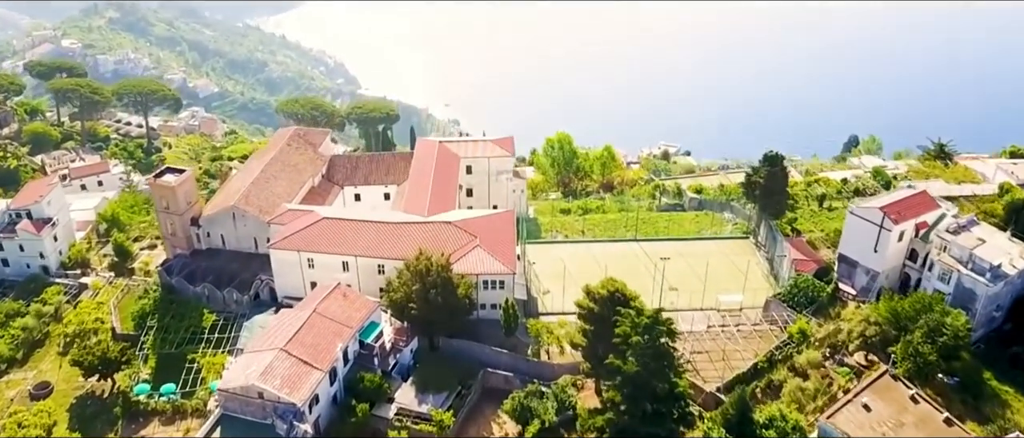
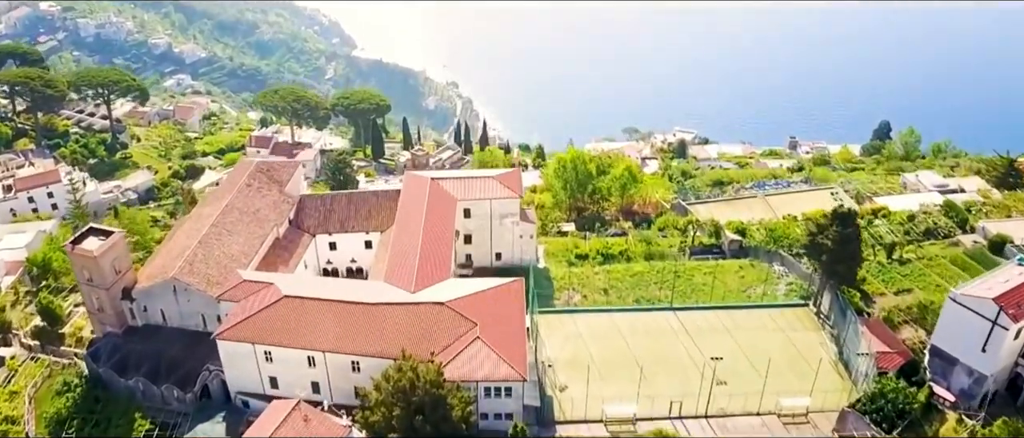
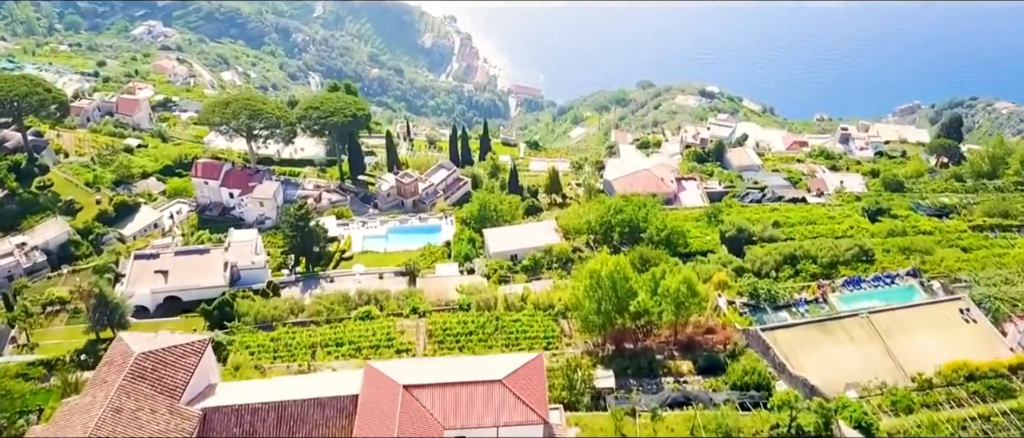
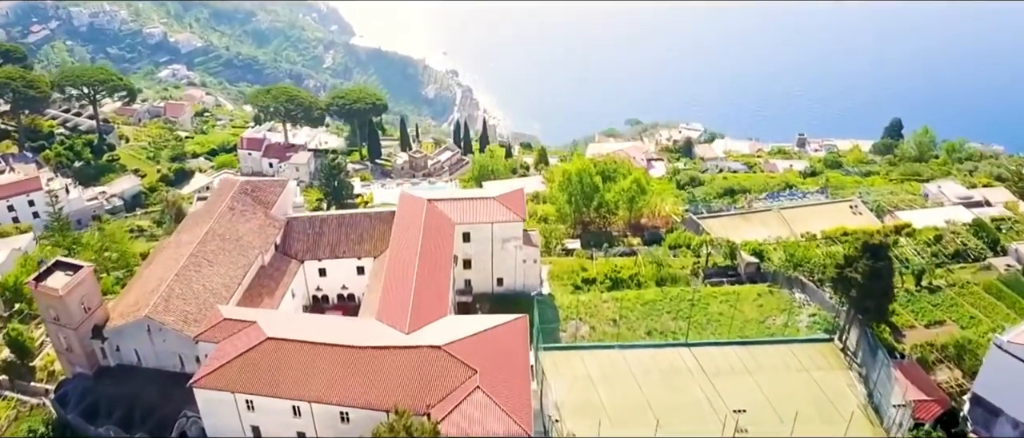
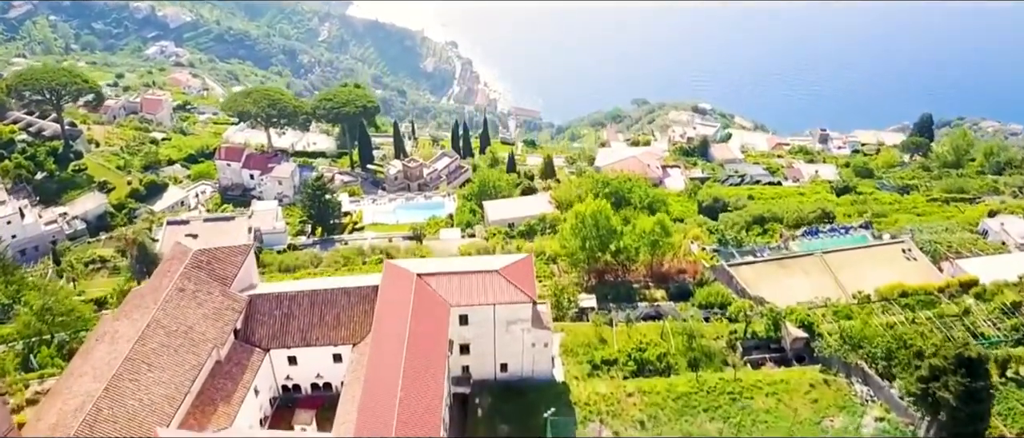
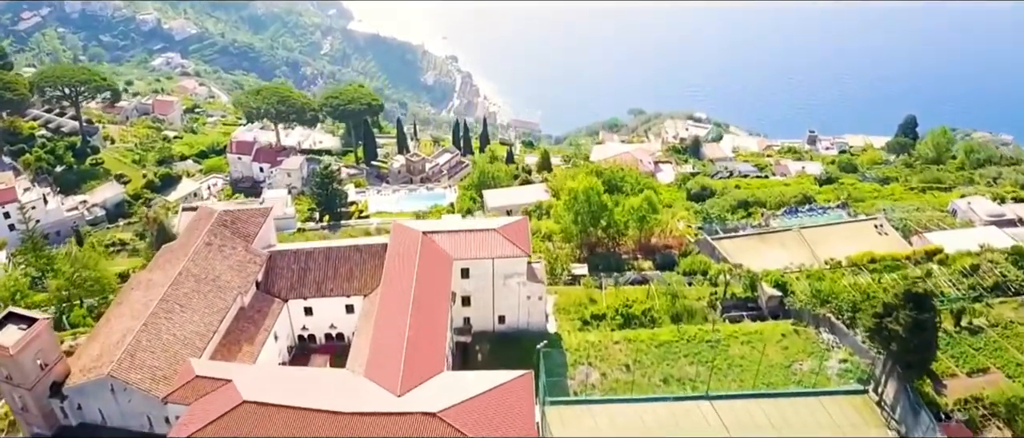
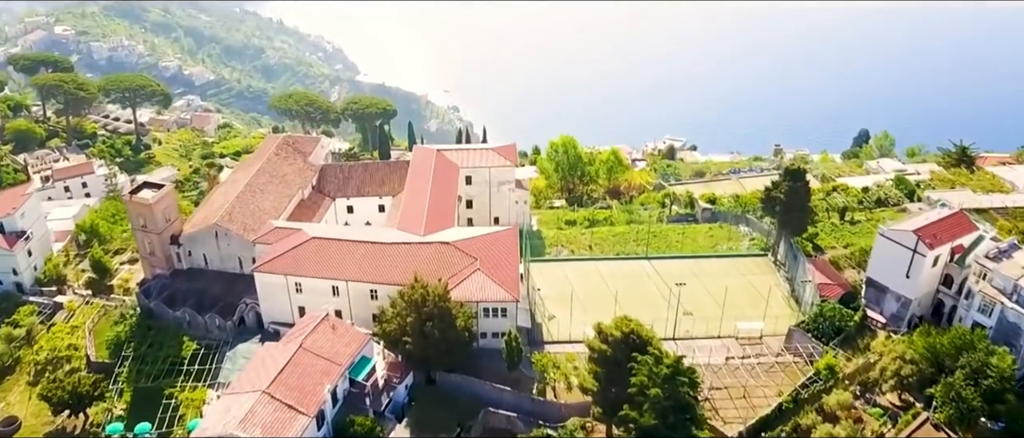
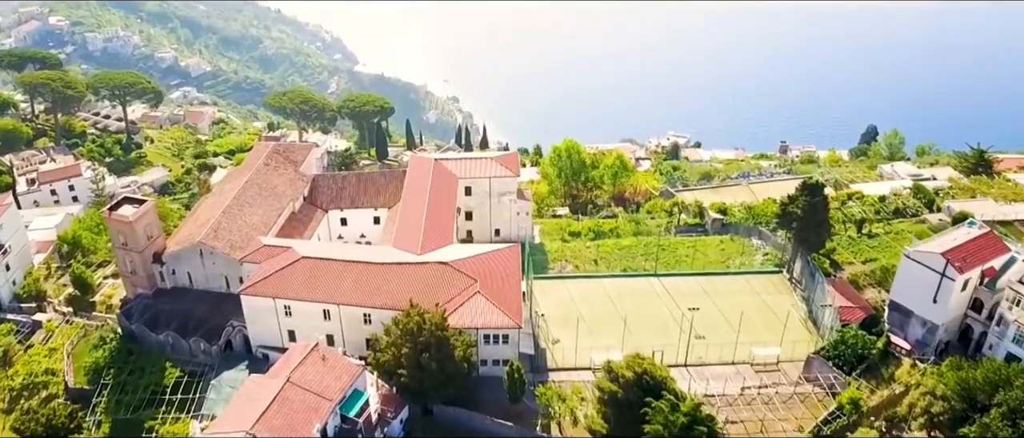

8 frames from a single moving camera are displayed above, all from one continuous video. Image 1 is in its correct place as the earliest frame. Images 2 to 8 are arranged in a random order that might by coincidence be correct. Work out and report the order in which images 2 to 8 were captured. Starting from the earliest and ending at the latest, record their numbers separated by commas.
7, 8, 2, 4, 6, 5, 3
